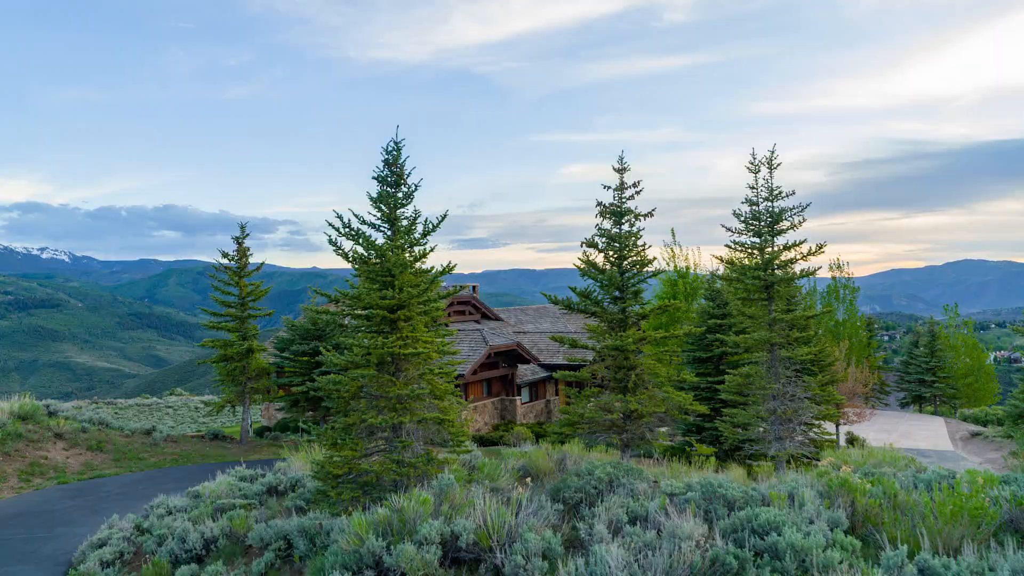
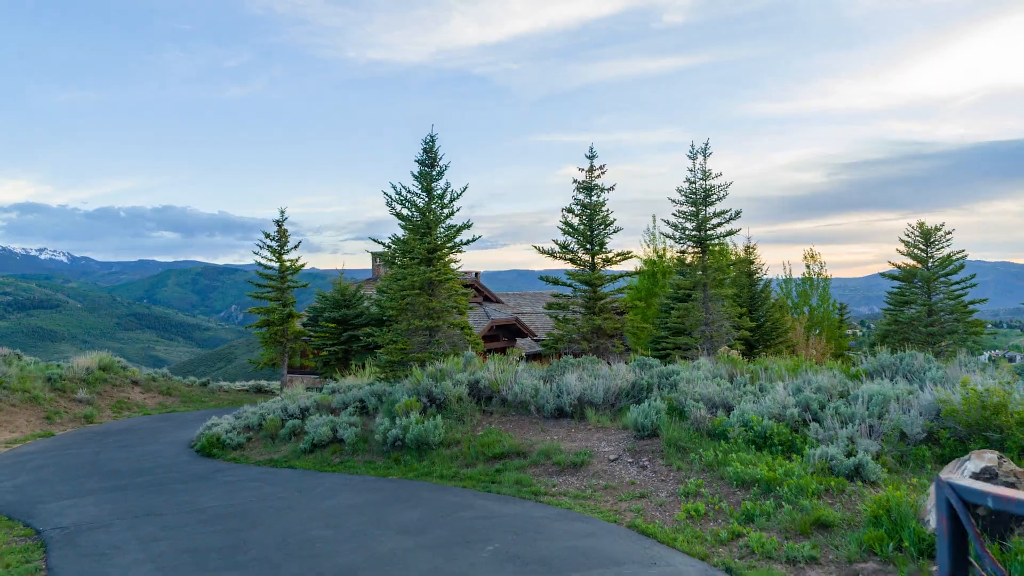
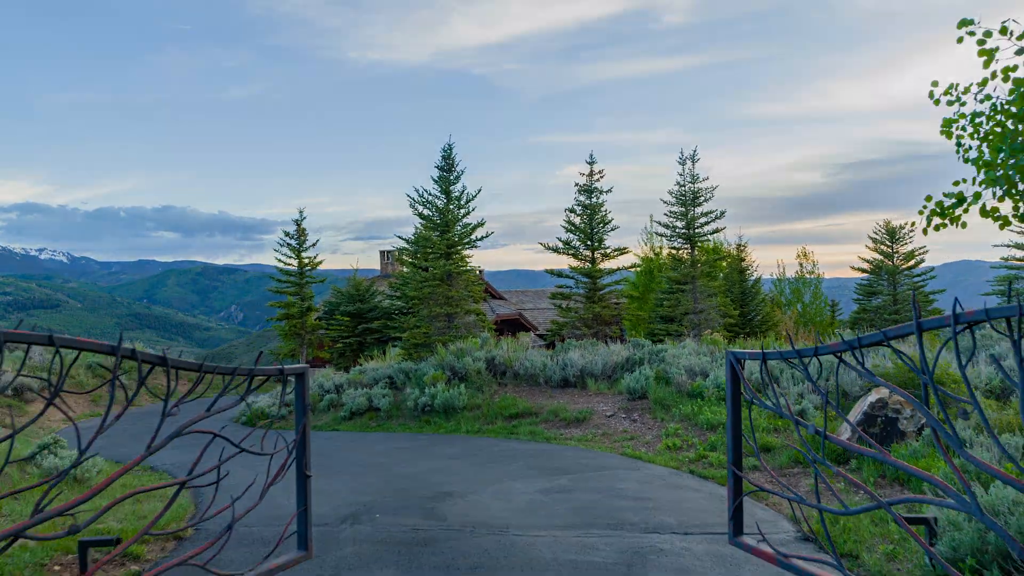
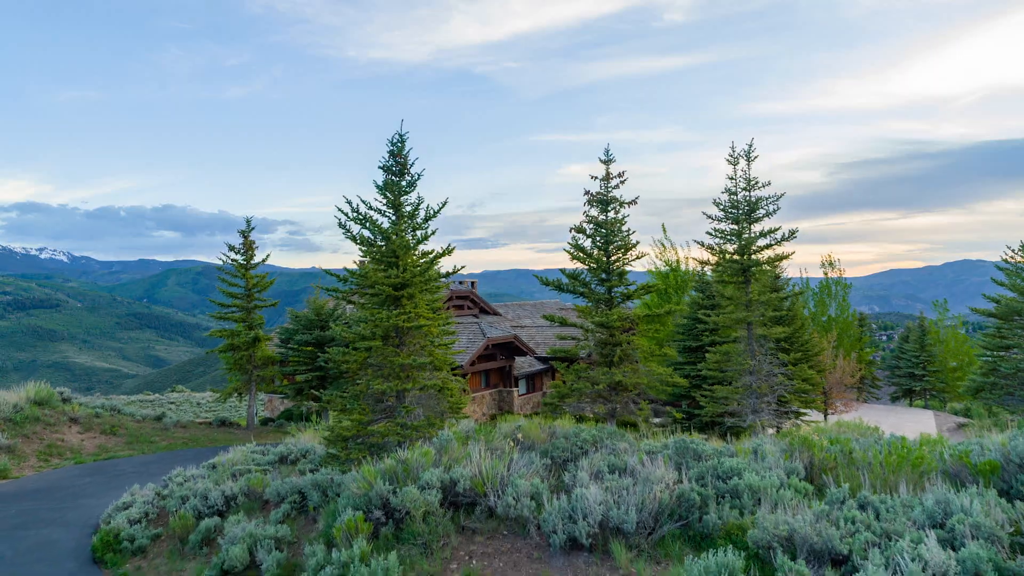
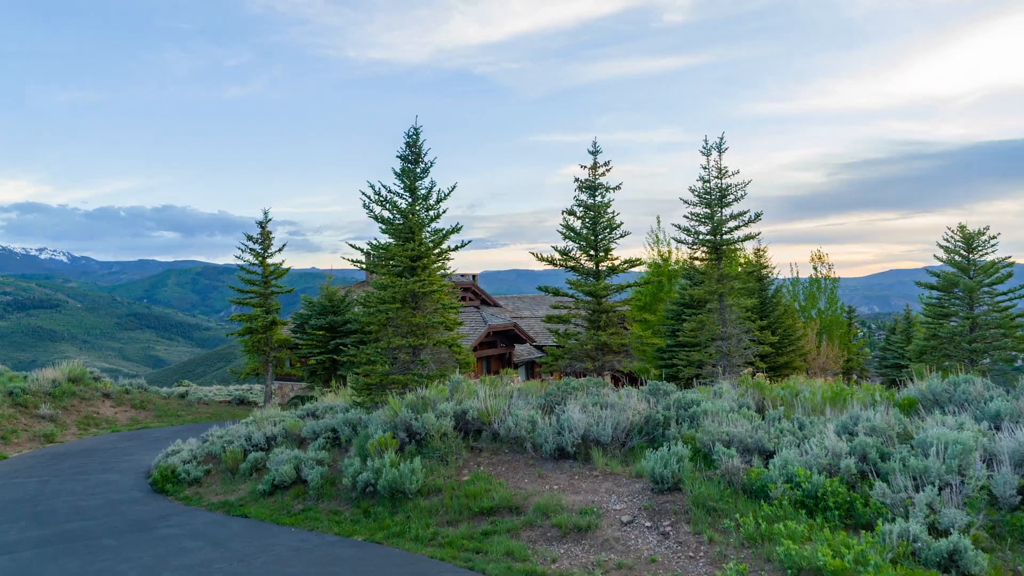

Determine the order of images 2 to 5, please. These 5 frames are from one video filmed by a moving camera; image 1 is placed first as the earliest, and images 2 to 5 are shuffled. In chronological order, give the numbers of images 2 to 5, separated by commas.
4, 5, 2, 3
